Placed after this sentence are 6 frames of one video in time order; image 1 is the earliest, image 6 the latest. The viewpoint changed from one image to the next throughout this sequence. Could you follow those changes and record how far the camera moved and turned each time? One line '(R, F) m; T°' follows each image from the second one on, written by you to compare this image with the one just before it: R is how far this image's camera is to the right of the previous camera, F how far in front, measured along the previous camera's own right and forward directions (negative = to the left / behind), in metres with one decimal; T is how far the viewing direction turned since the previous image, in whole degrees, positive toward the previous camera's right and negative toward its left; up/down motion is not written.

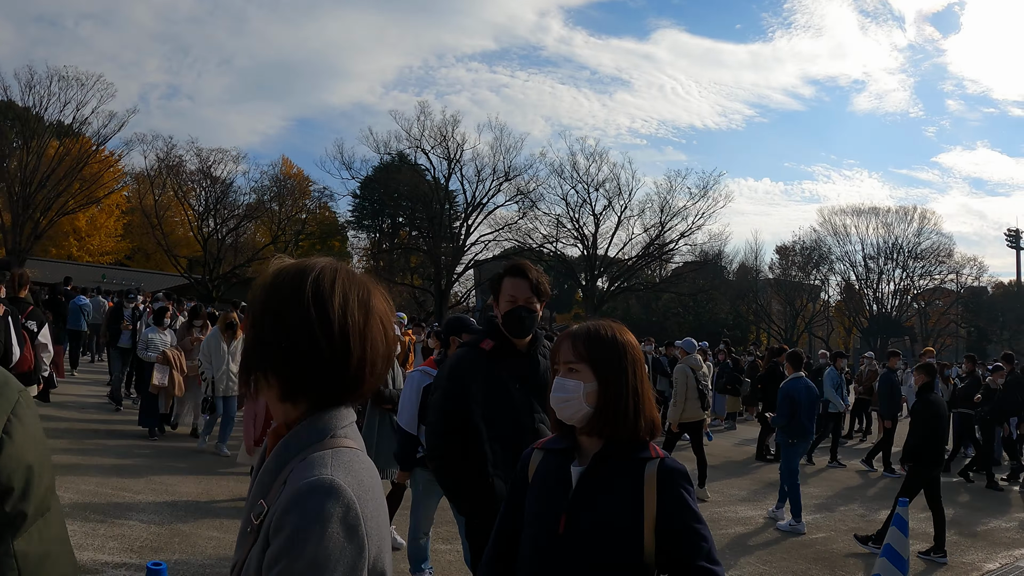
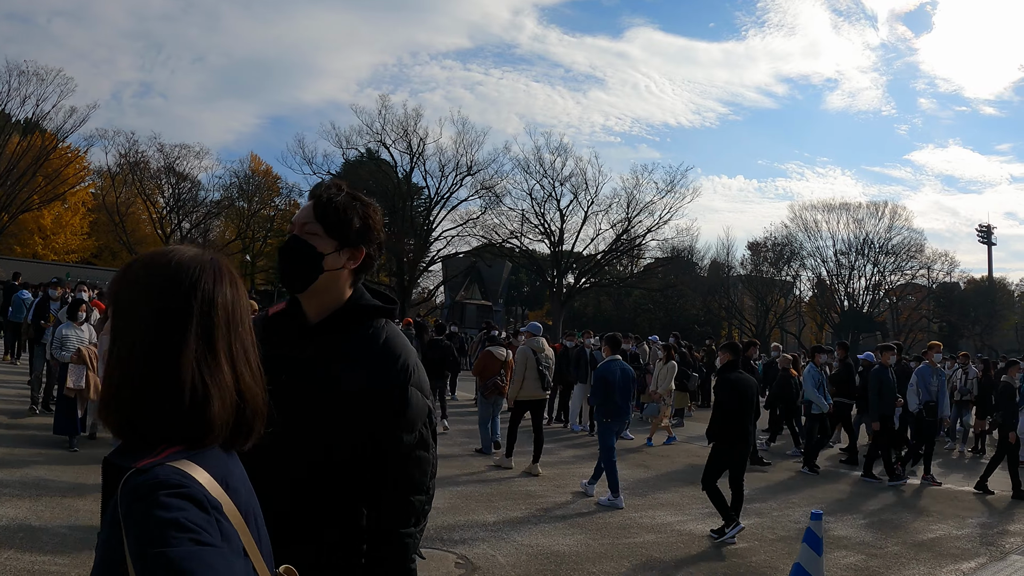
(+0.8, +1.0) m; +2°
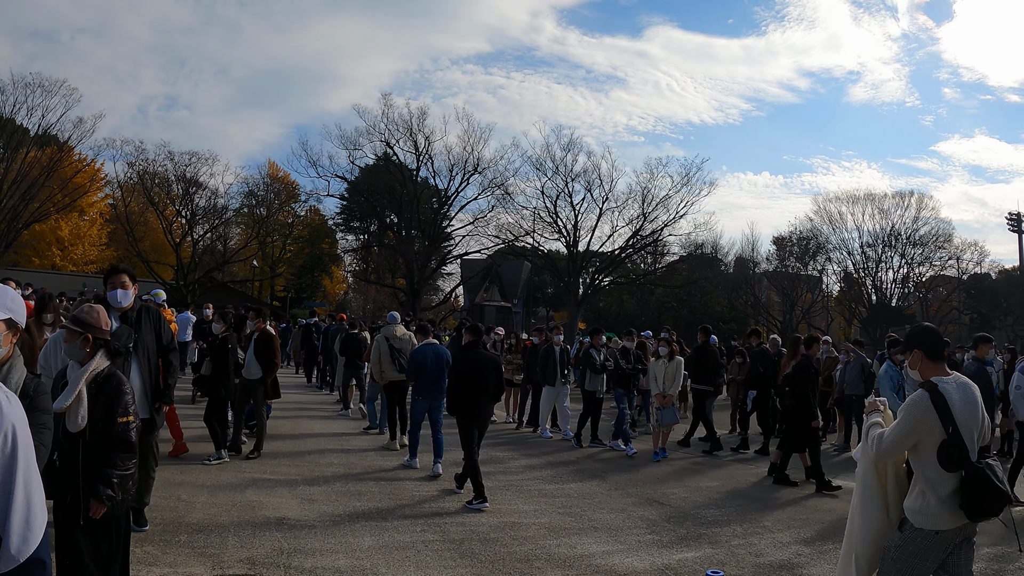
(+1.0, +1.4) m; -2°
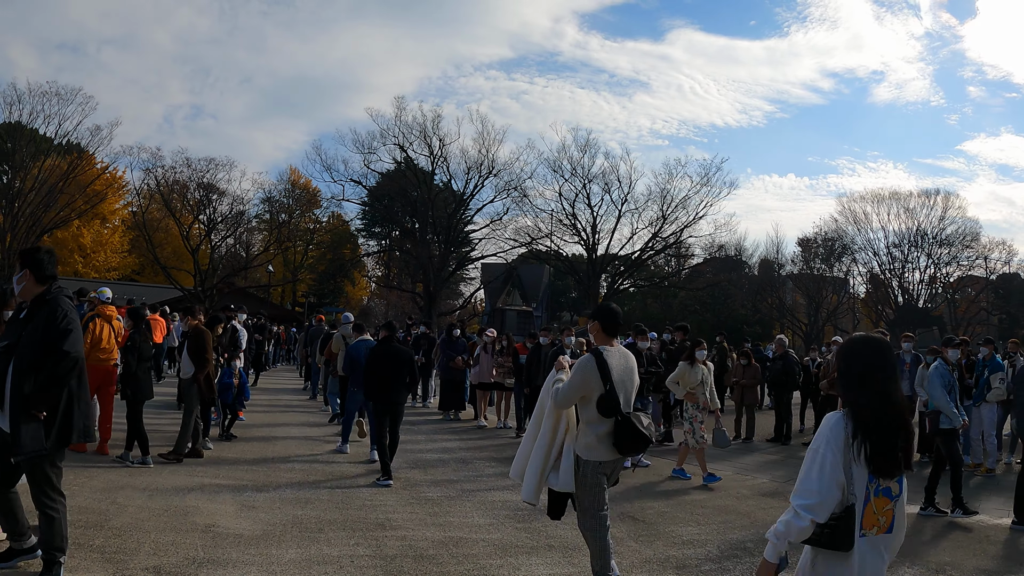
(+0.5, +0.6) m; -2°
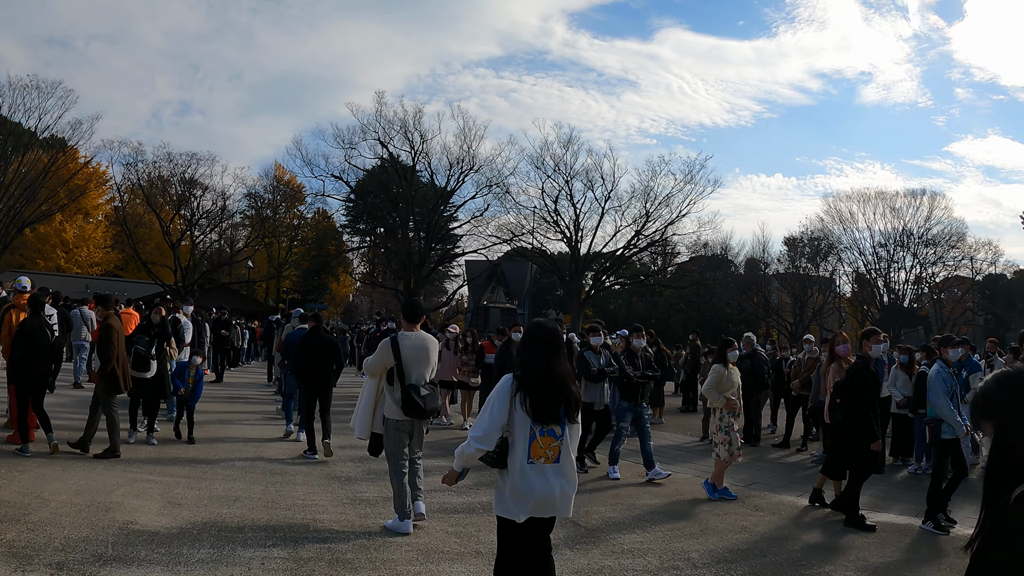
(+0.4, +0.4) m; +1°
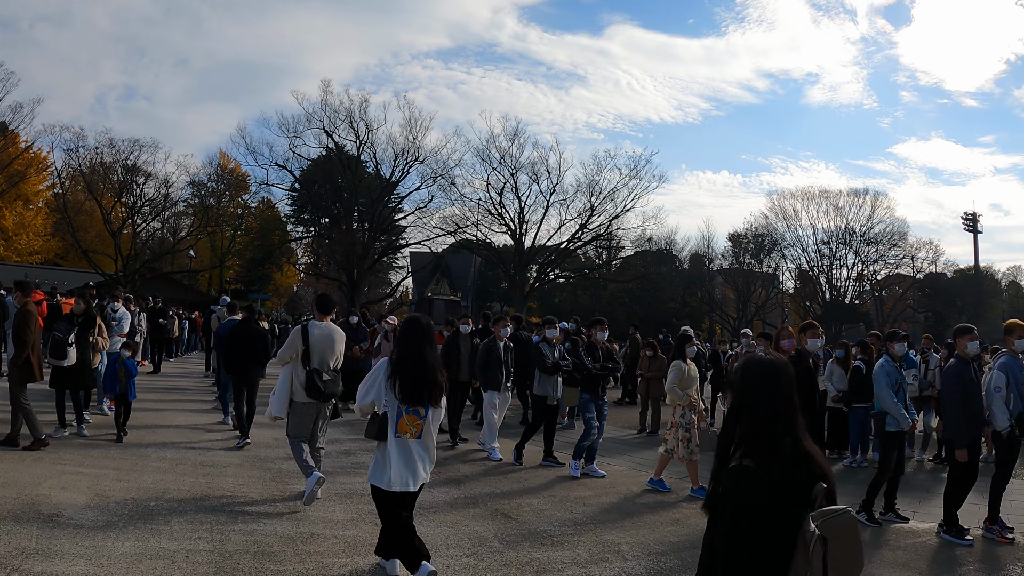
(+0.1, -0.1) m; +4°
